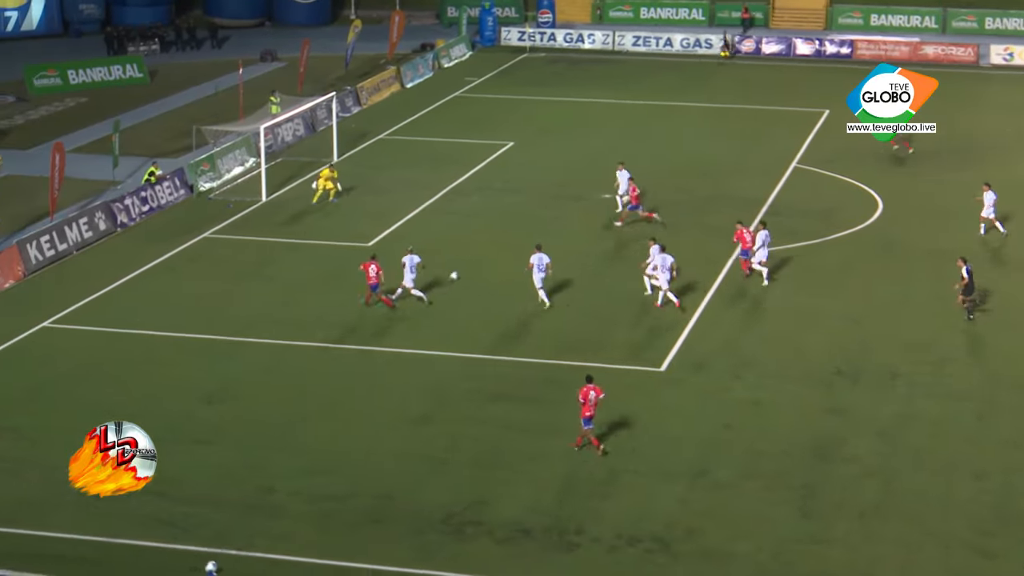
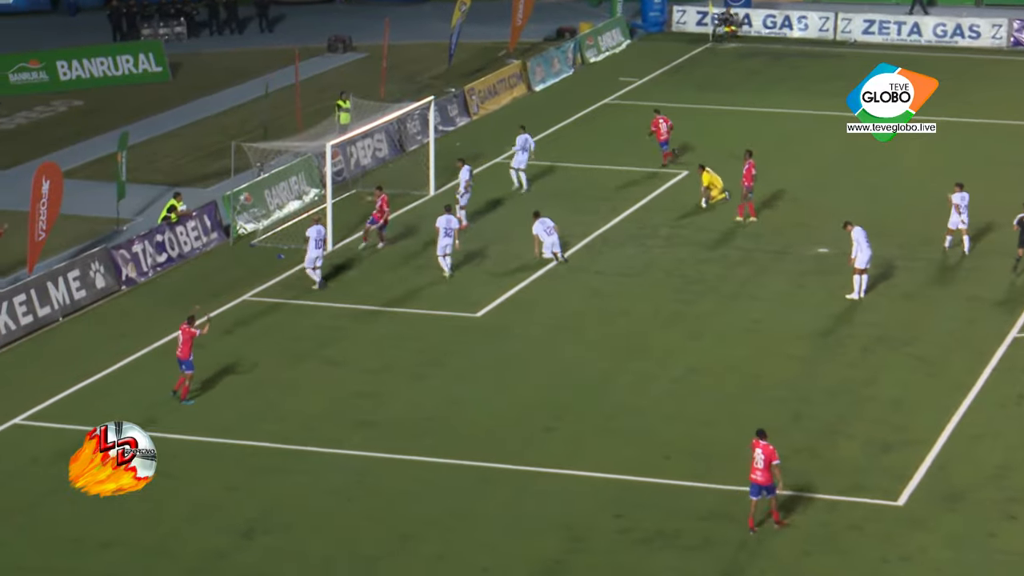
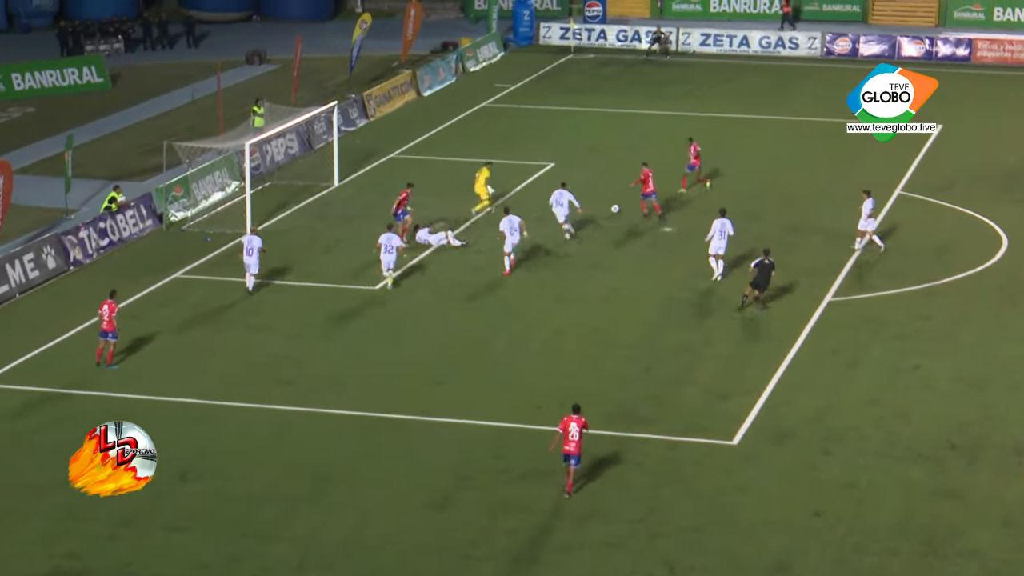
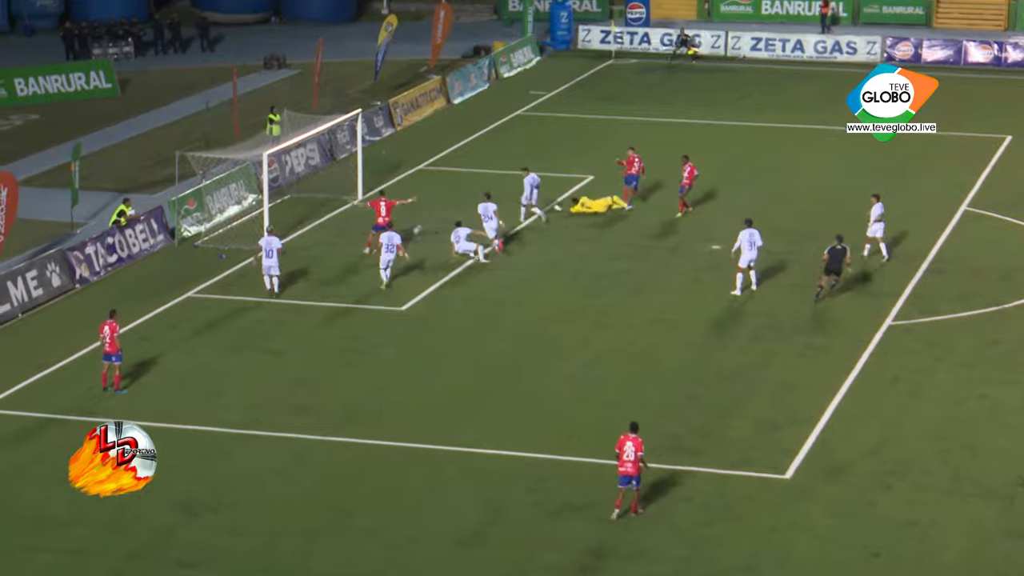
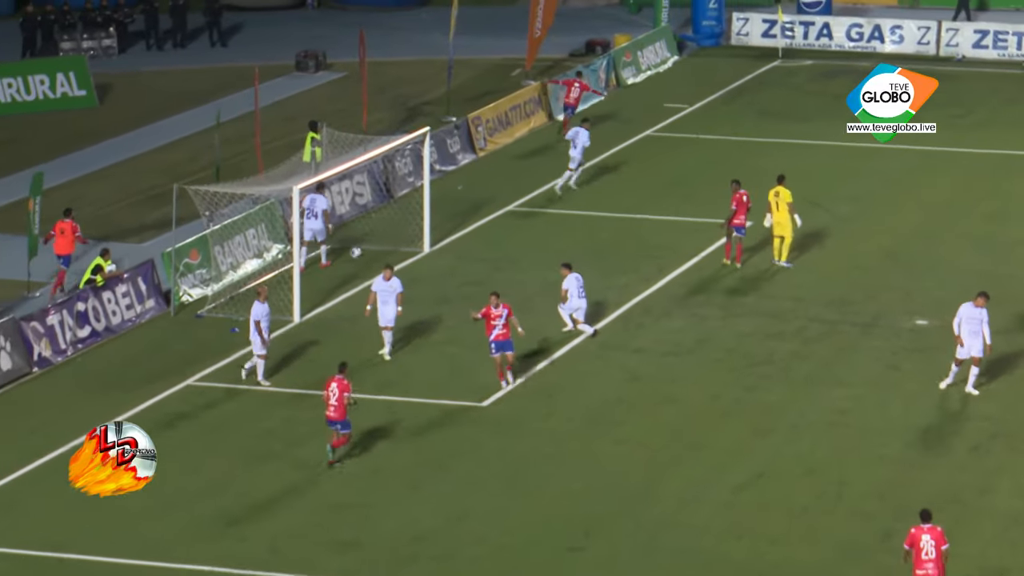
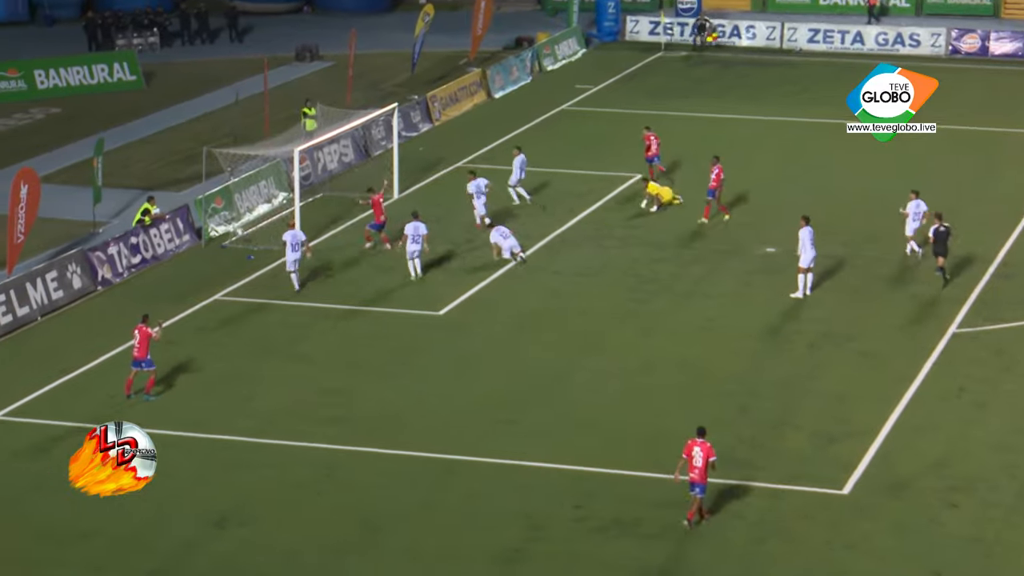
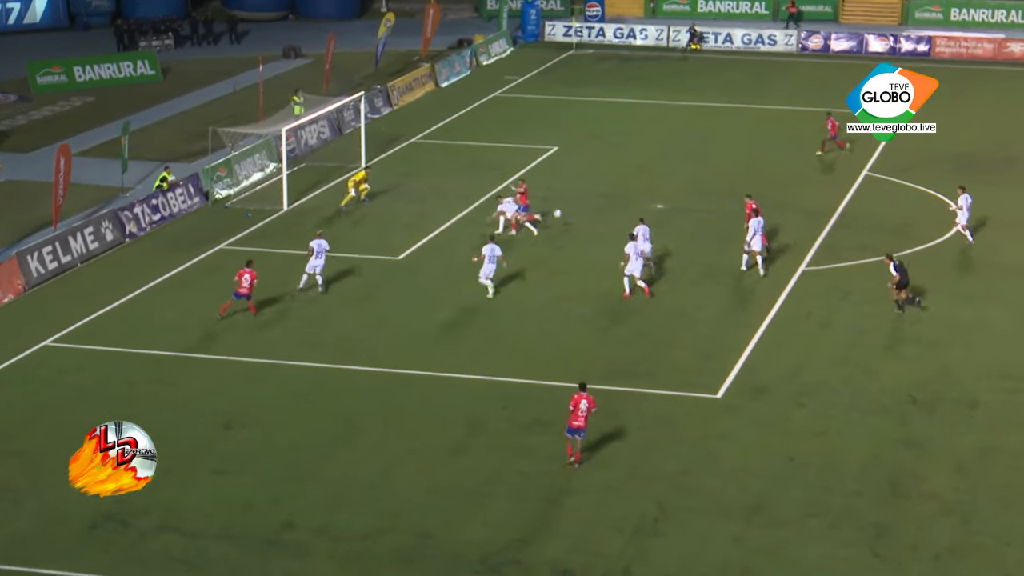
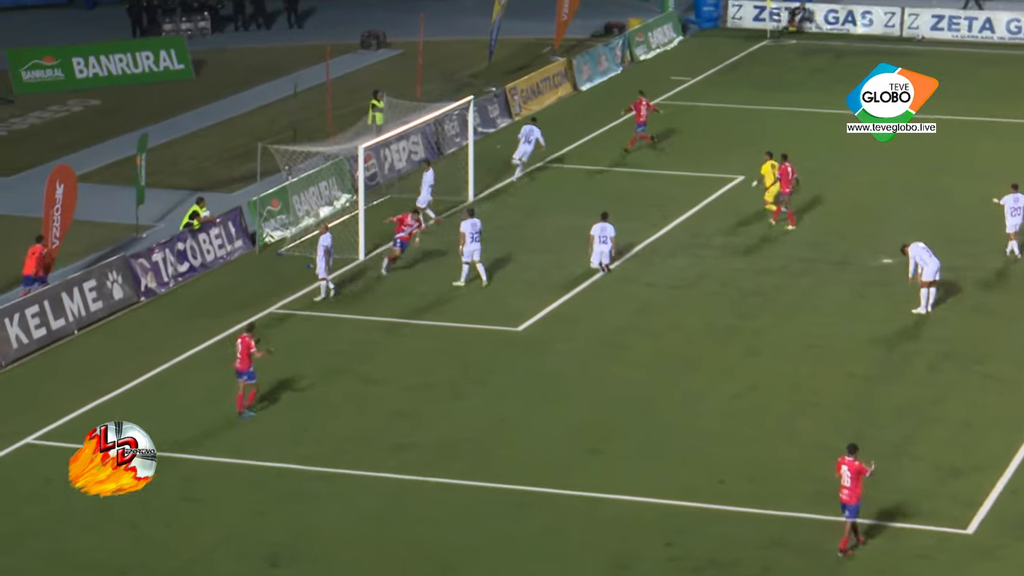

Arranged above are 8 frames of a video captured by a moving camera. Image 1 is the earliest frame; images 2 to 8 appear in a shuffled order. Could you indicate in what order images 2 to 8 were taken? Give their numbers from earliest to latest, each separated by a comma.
7, 3, 4, 6, 2, 8, 5
